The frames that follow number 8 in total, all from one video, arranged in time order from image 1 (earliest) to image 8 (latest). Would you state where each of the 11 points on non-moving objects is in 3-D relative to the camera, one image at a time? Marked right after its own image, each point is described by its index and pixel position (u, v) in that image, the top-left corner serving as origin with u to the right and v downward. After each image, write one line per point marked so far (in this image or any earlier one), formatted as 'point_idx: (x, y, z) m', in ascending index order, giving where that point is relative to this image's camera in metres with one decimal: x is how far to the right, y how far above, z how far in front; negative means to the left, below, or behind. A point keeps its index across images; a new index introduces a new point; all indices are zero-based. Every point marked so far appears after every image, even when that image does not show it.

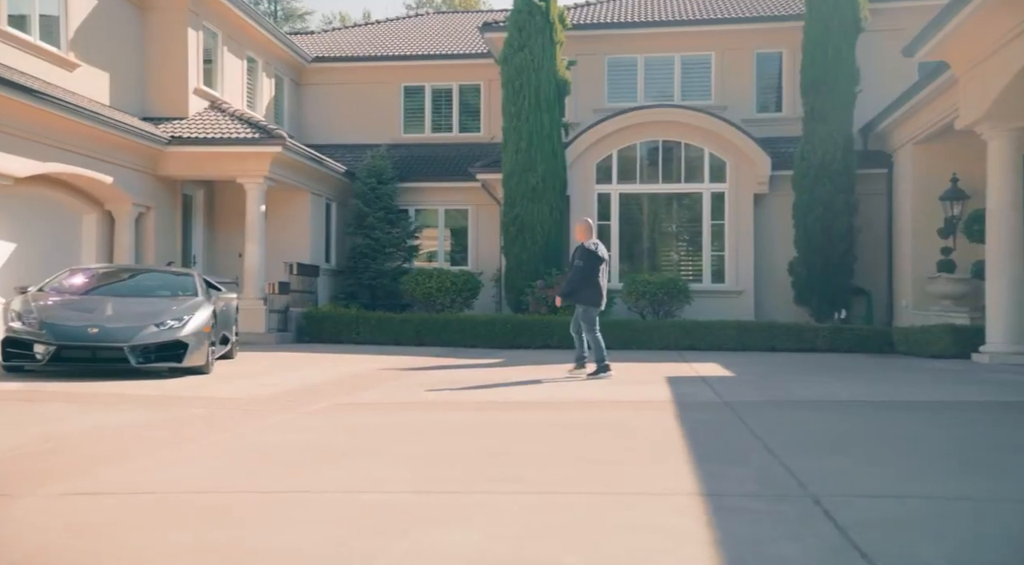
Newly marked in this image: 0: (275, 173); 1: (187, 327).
0: (-4.3, +2.0, +18.4) m
1: (-3.1, -0.4, +9.8) m
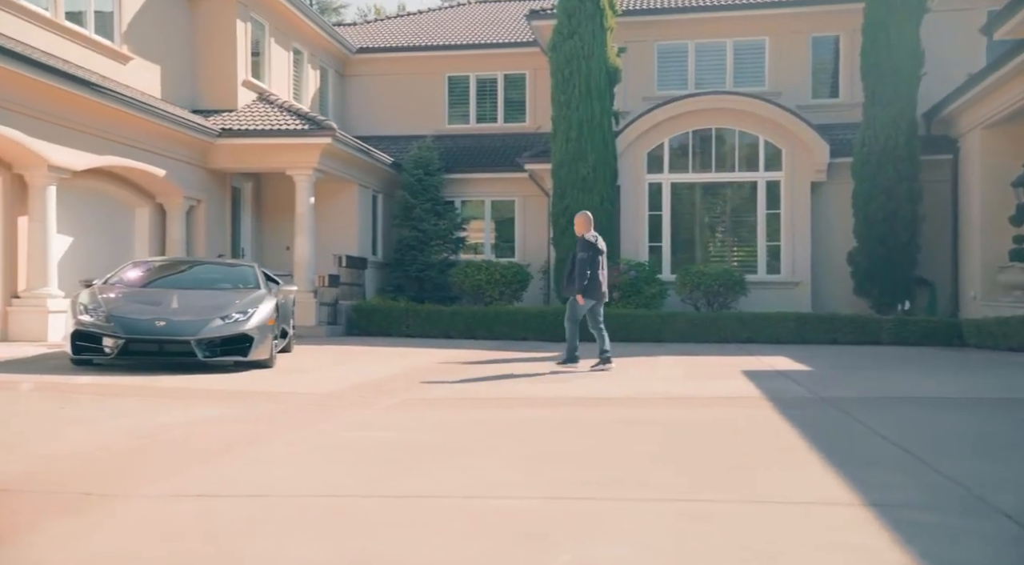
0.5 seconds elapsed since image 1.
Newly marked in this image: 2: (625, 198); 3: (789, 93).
0: (-3.4, +2.2, +18.3) m
1: (-2.5, -0.4, +9.7) m
2: (+2.0, +1.5, +17.9) m
3: (+5.2, +3.5, +18.6) m
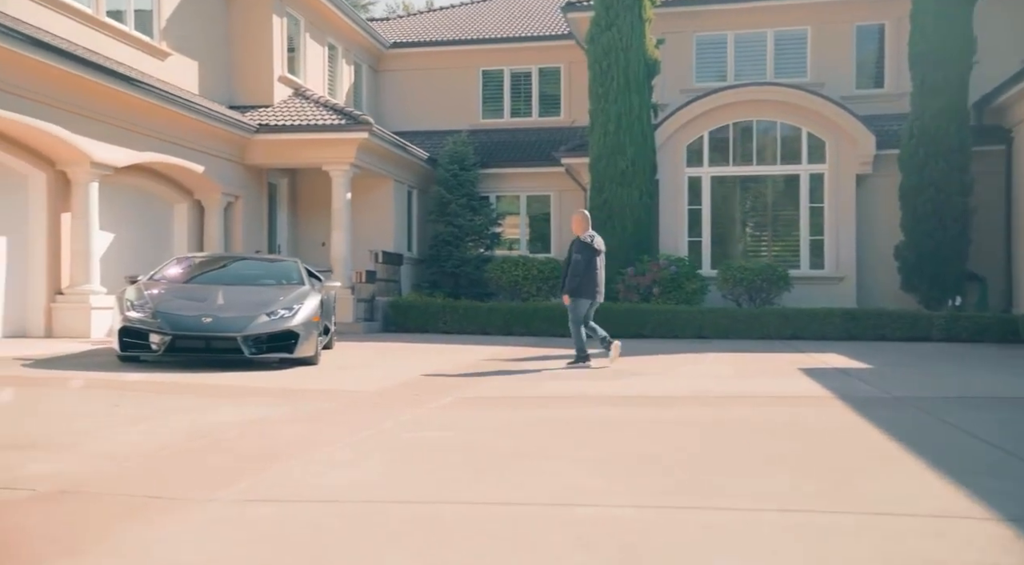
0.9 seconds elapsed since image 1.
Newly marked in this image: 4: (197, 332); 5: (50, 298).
0: (-2.7, +2.2, +18.2) m
1: (-2.0, -0.3, +9.6) m
2: (+2.7, +1.6, +17.7) m
3: (+5.8, +3.6, +18.3) m
4: (-2.9, -0.4, +9.1) m
5: (-6.5, -0.2, +14.3) m
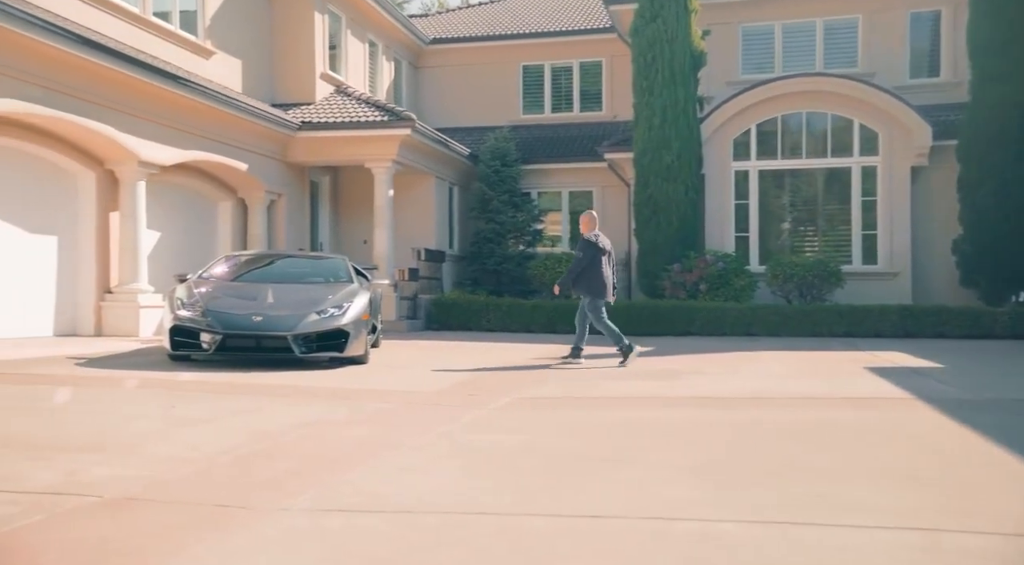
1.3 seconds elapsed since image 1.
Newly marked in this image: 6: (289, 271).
0: (-2.0, +2.3, +18.1) m
1: (-1.6, -0.3, +9.5) m
2: (+3.4, +1.7, +17.4) m
3: (+6.6, +3.7, +17.9) m
4: (-2.4, -0.4, +9.0) m
5: (-5.9, -0.2, +14.3) m
6: (-2.4, +0.1, +11.0) m
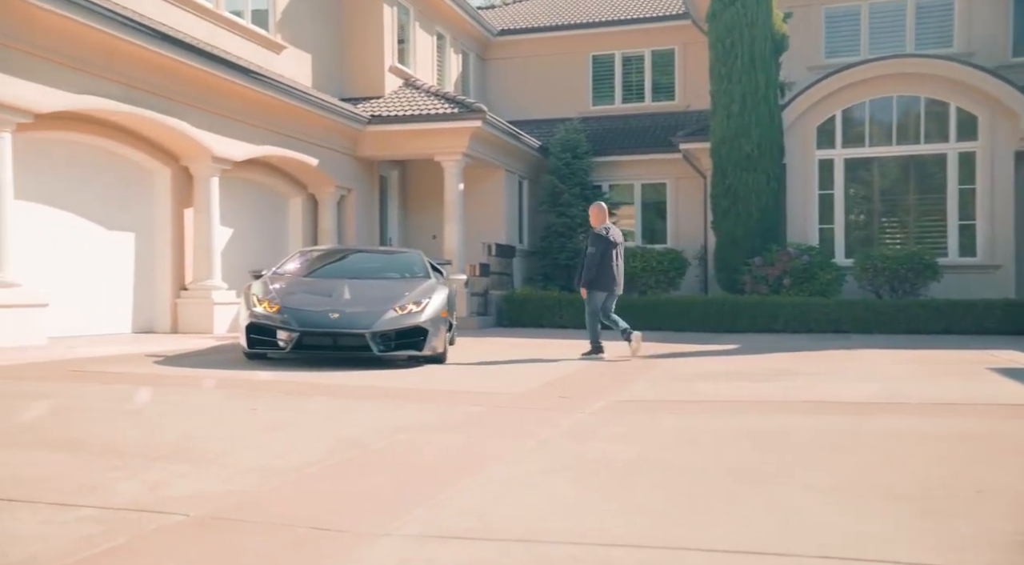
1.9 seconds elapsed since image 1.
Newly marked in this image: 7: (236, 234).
0: (-0.7, +2.4, +17.8) m
1: (-0.8, -0.3, +9.2) m
2: (+4.7, +1.8, +16.7) m
3: (+7.9, +3.8, +17.0) m
4: (-1.6, -0.4, +8.8) m
5: (-4.8, -0.2, +14.3) m
6: (-1.6, +0.2, +10.7) m
7: (-4.3, +0.8, +15.7) m
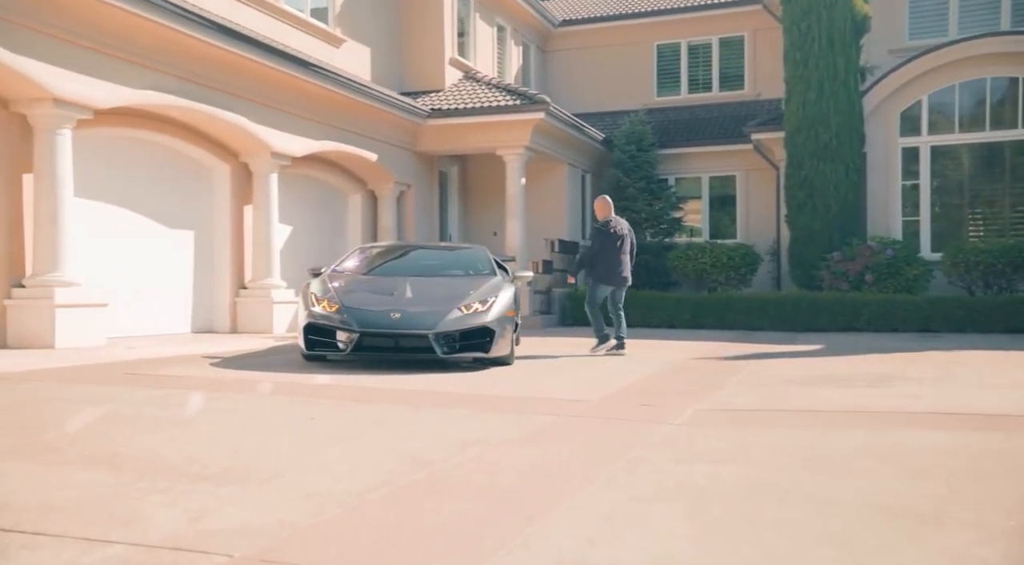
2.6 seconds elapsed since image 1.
0: (+0.4, +2.4, +17.2) m
1: (-0.2, -0.2, +8.6) m
2: (+5.7, +1.9, +15.9) m
3: (+8.9, +3.9, +16.0) m
4: (-1.0, -0.4, +8.3) m
5: (-3.9, -0.1, +14.0) m
6: (-0.9, +0.2, +10.2) m
7: (-3.3, +0.8, +15.4) m
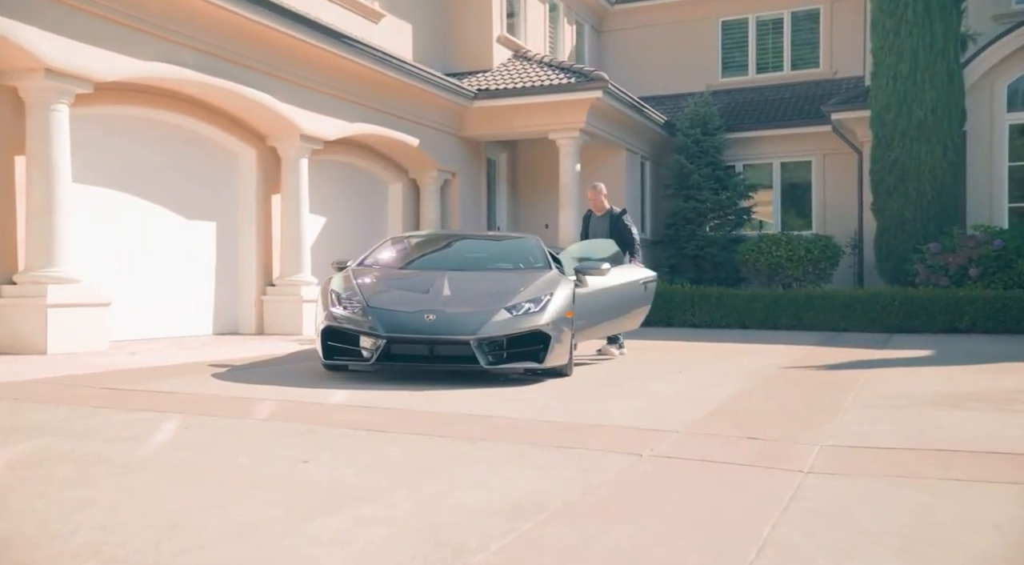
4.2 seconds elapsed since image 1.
0: (+1.3, +2.5, +15.7) m
1: (+0.2, -0.2, +7.2) m
2: (+6.5, +1.9, +14.1) m
3: (+9.7, +4.0, +14.0) m
4: (-0.6, -0.4, +6.9) m
5: (-3.2, -0.1, +12.7) m
6: (-0.4, +0.2, +8.8) m
7: (-2.6, +0.8, +14.1) m
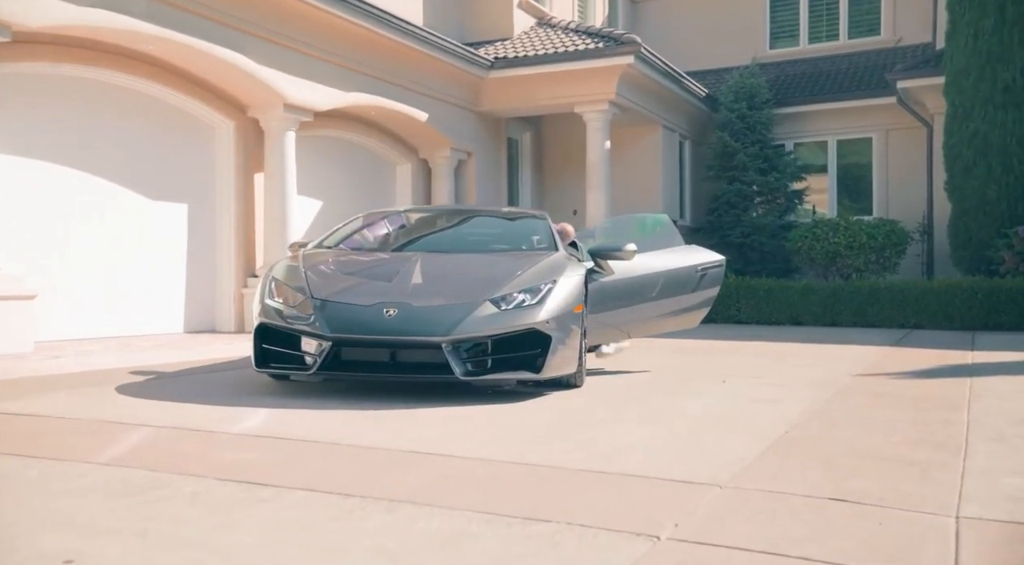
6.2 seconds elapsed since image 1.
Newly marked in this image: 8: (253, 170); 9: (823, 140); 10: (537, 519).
0: (+1.6, +2.6, +13.9) m
1: (+0.2, -0.1, +5.4) m
2: (+6.7, +2.1, +12.1) m
3: (+9.9, +4.1, +11.9) m
4: (-0.7, -0.3, +5.2) m
5: (-3.0, 0.0, +11.1) m
6: (-0.4, +0.3, +7.1) m
7: (-2.3, +0.9, +12.4) m
8: (-2.9, +1.3, +11.2) m
9: (+5.1, +2.3, +16.5) m
10: (+0.1, -0.6, +2.8) m
